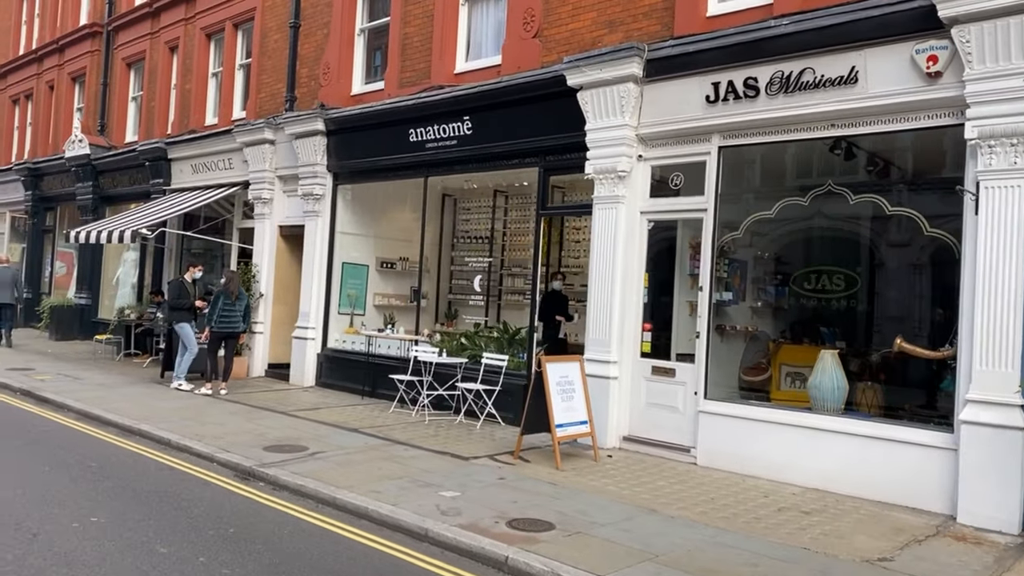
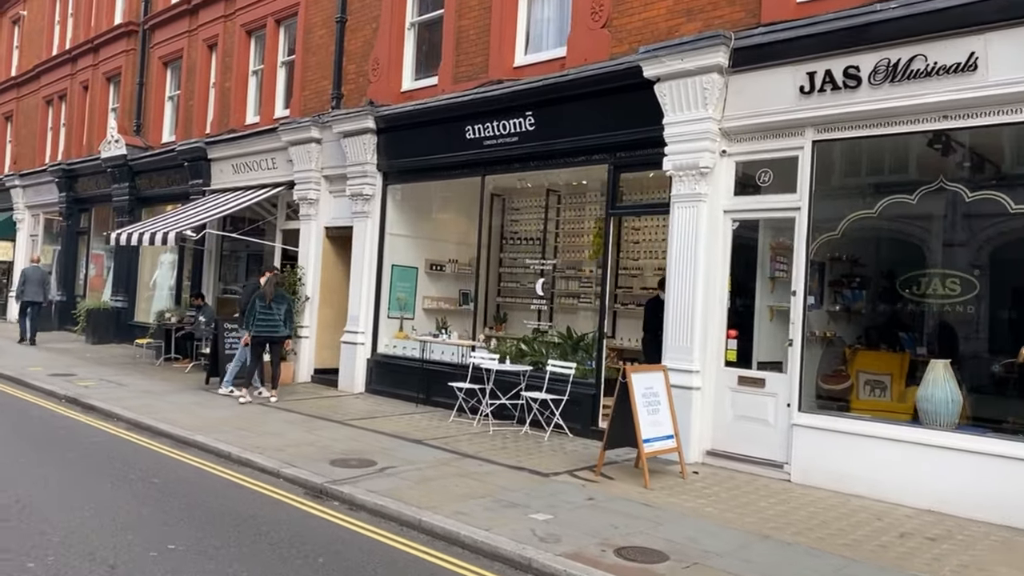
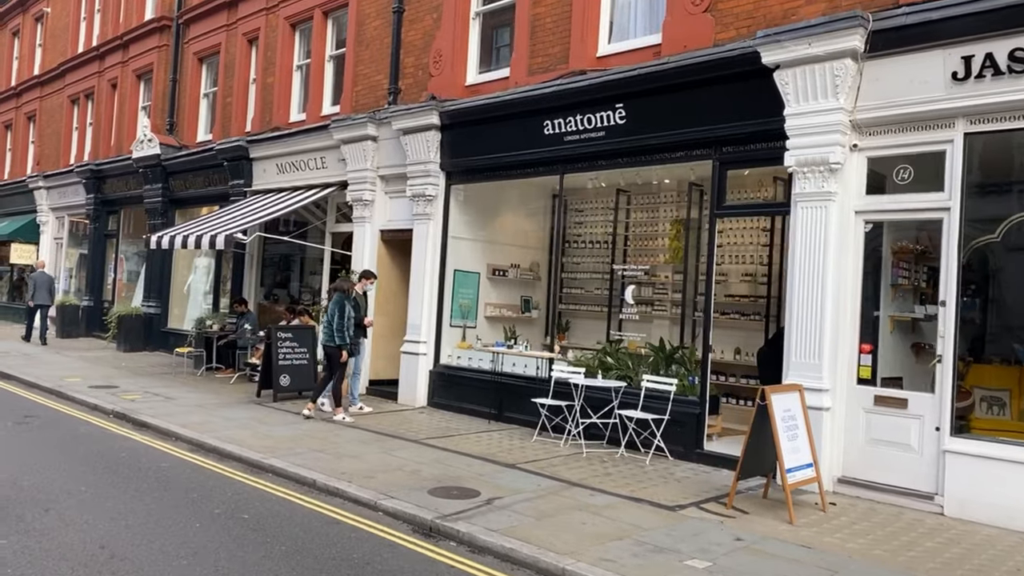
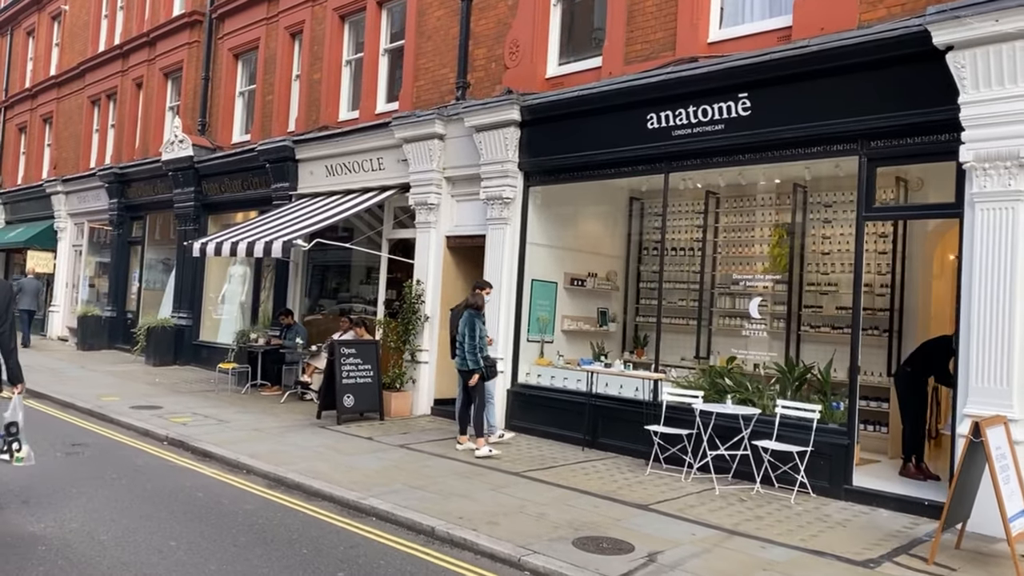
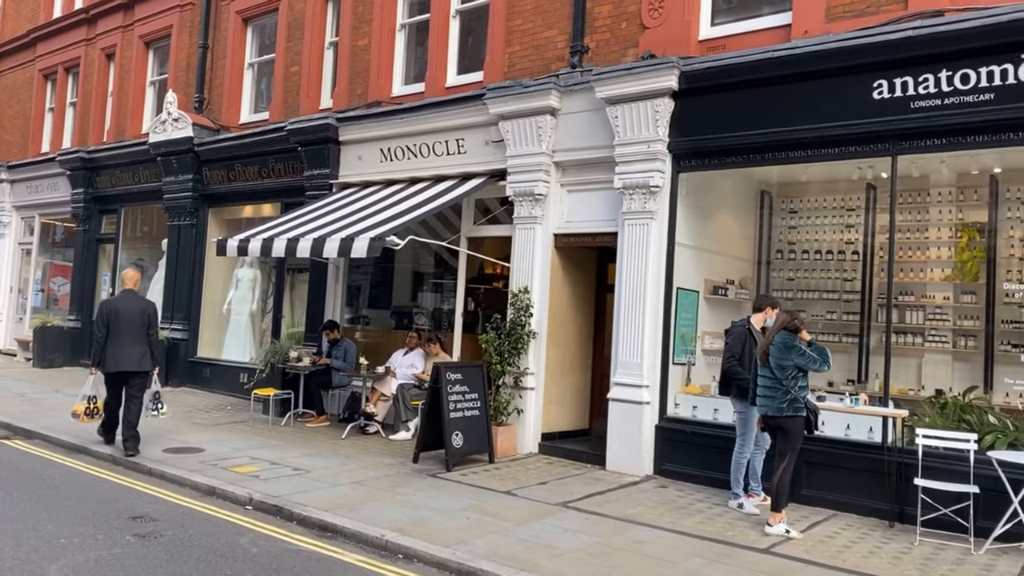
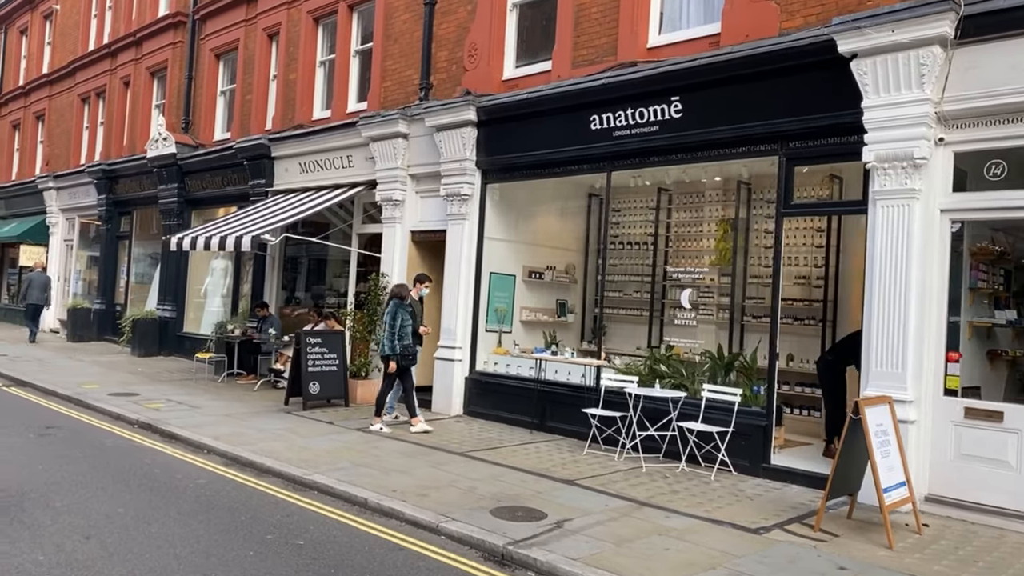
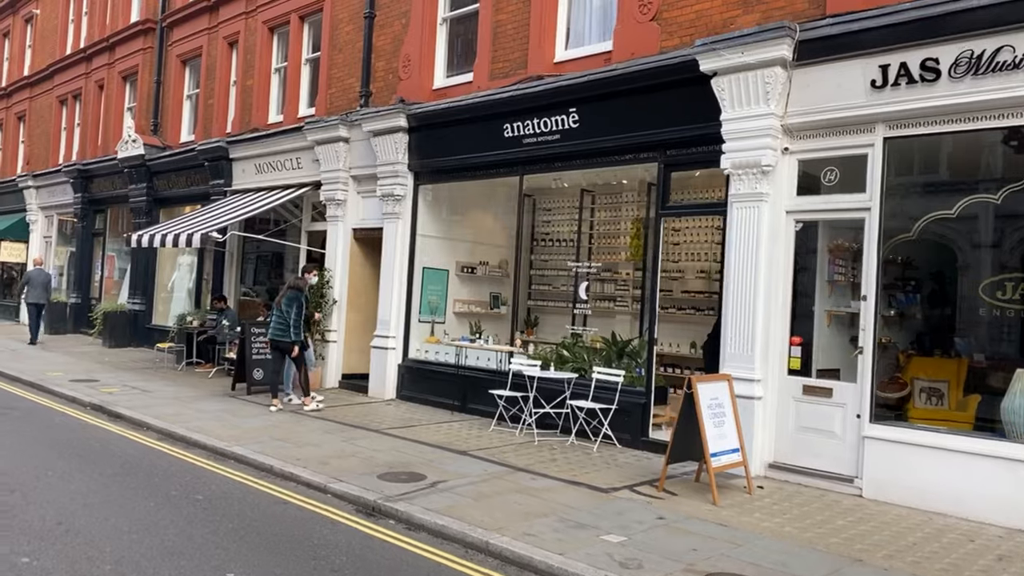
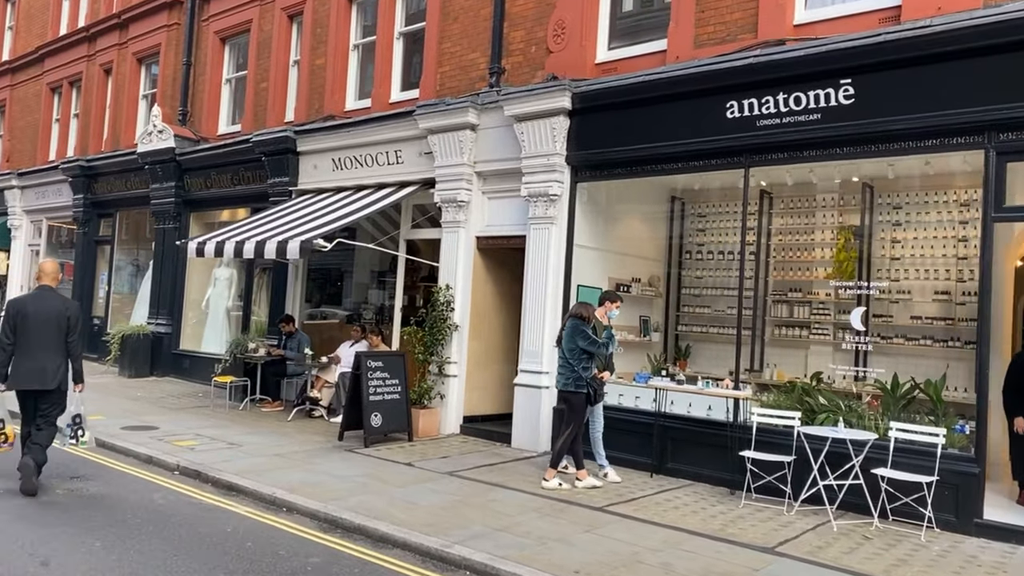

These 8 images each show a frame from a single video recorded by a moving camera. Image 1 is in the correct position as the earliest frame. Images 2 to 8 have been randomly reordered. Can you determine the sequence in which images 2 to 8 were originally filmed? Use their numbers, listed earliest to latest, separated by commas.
2, 7, 3, 6, 4, 8, 5
